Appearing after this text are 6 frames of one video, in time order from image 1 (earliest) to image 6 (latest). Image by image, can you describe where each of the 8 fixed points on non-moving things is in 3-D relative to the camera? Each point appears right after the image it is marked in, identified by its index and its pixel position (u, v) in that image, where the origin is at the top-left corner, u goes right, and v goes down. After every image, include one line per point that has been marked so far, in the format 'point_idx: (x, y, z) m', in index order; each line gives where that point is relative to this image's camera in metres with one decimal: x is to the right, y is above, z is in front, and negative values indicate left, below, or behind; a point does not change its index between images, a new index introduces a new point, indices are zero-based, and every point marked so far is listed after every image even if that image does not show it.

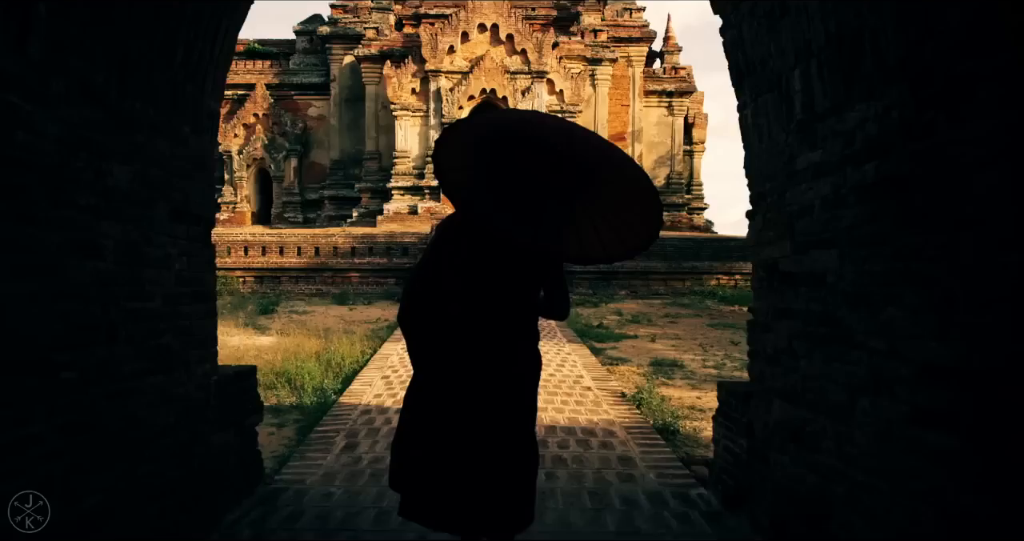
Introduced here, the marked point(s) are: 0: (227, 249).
0: (-6.4, +0.5, +15.8) m
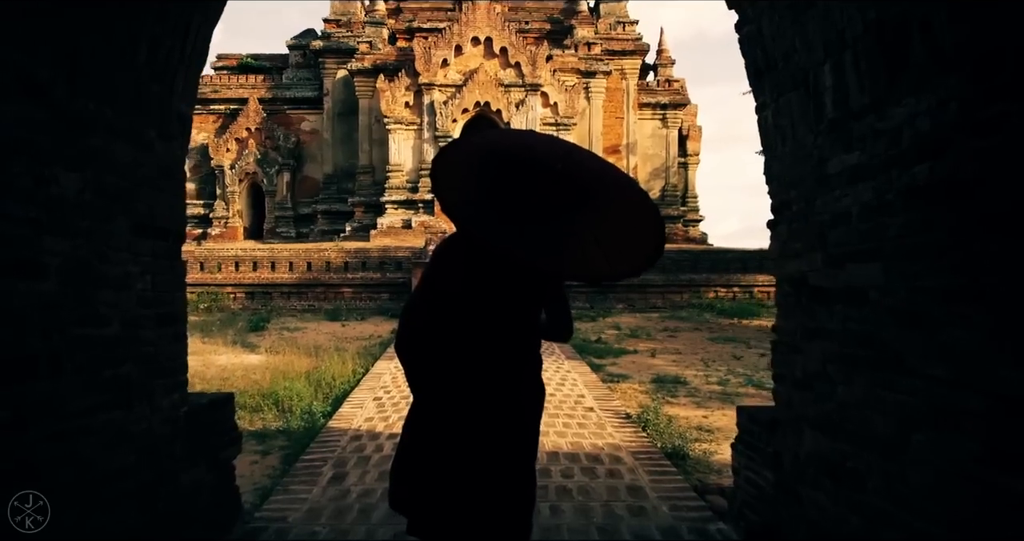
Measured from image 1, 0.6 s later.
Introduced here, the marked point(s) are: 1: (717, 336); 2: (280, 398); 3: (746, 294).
0: (-6.5, +0.1, +15.5) m
1: (+3.4, -1.1, +11.7) m
2: (-1.9, -1.0, +5.6) m
3: (+5.3, -0.5, +16.0) m
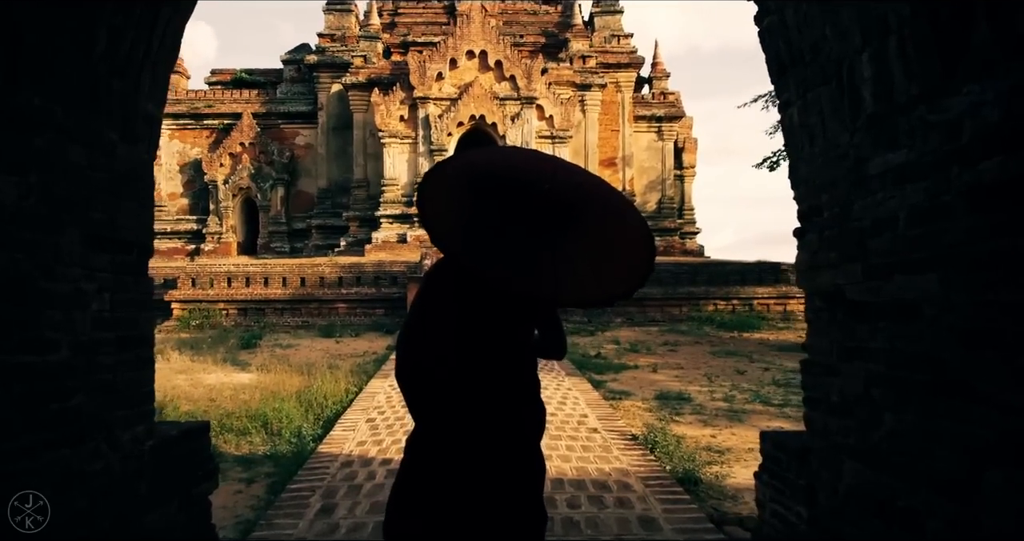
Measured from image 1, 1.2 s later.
0: (-6.5, -0.2, +15.3) m
1: (+3.4, -1.3, +11.5) m
2: (-1.9, -1.1, +5.4) m
3: (+5.3, -0.8, +15.8) m
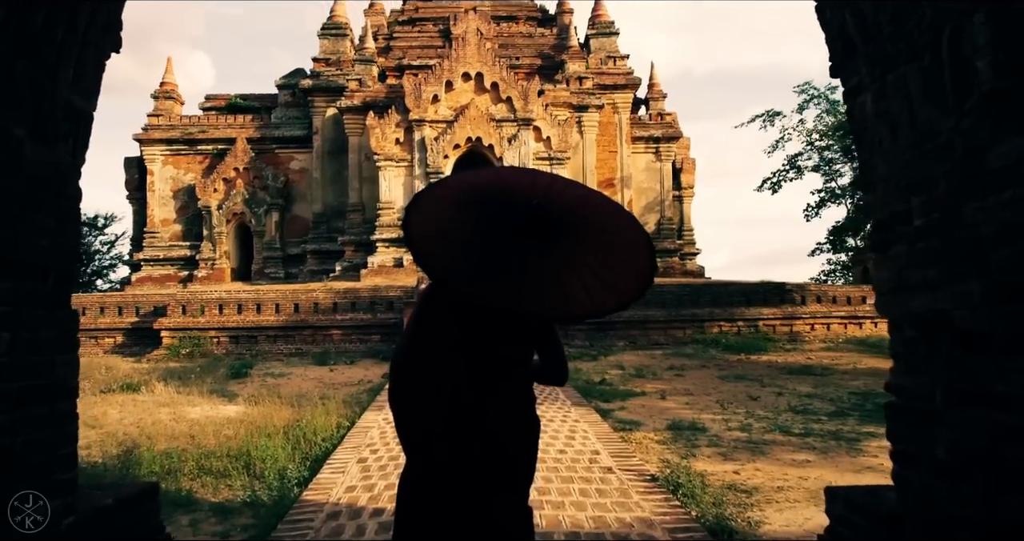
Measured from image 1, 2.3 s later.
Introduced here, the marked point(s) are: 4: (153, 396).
0: (-6.5, -0.8, +14.8) m
1: (+3.4, -1.6, +11.0) m
2: (-1.8, -1.3, +4.9) m
3: (+5.2, -1.3, +15.4) m
4: (-4.7, -1.6, +9.1) m
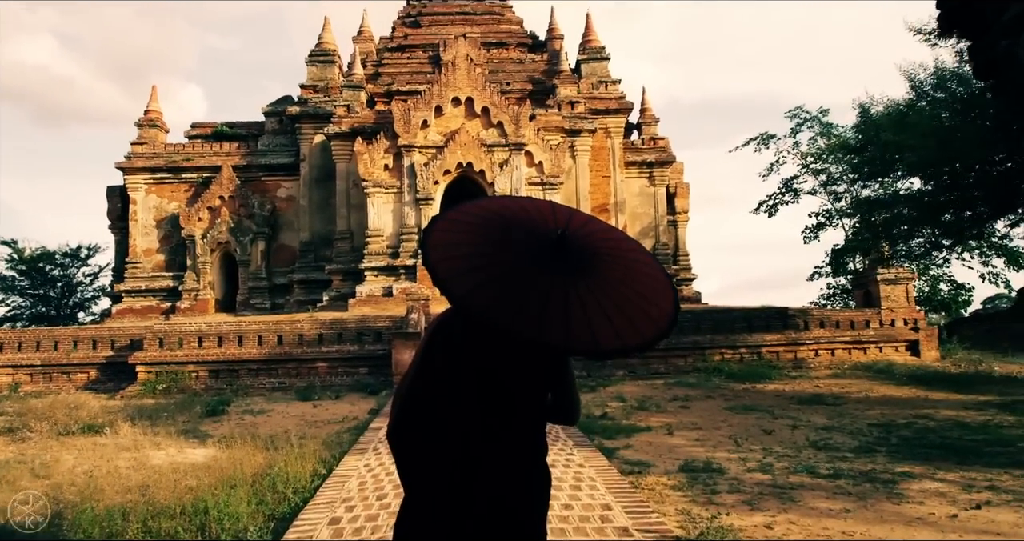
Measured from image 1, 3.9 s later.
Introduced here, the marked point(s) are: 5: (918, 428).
0: (-6.7, -1.4, +14.1) m
1: (+3.3, -2.0, +10.4) m
2: (-1.8, -1.5, +4.3) m
3: (+5.1, -1.8, +14.8) m
4: (-4.7, -2.0, +8.4) m
5: (+4.6, -1.8, +8.0) m
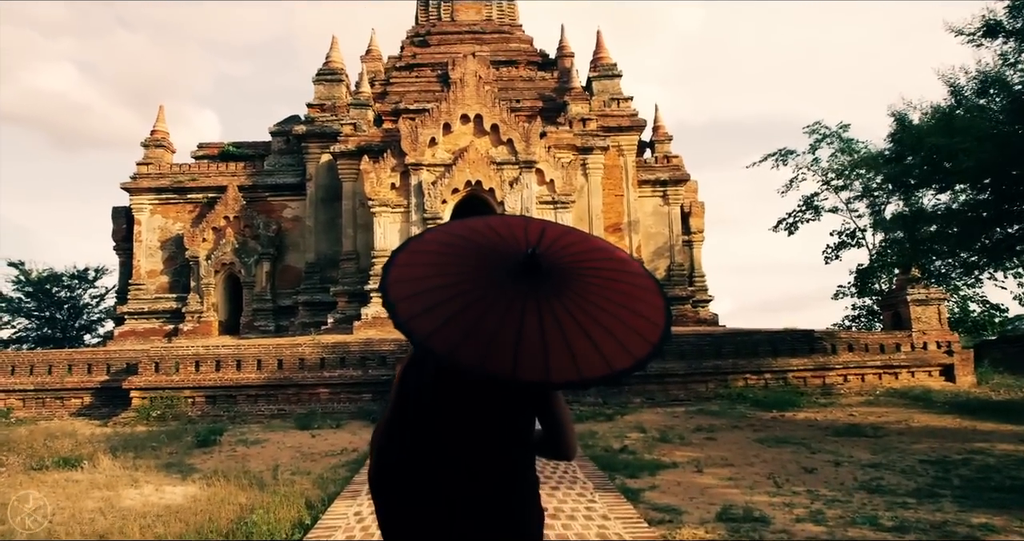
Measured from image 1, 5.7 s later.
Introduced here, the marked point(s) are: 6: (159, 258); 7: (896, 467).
0: (-6.5, -1.8, +13.4) m
1: (+3.5, -2.3, +9.6) m
2: (-1.8, -1.6, +3.5) m
3: (+5.3, -2.2, +14.0) m
4: (-4.6, -2.2, +7.7) m
5: (+4.7, -2.0, +7.1) m
6: (-10.1, +0.4, +20.0) m
7: (+4.0, -2.0, +7.2) m
